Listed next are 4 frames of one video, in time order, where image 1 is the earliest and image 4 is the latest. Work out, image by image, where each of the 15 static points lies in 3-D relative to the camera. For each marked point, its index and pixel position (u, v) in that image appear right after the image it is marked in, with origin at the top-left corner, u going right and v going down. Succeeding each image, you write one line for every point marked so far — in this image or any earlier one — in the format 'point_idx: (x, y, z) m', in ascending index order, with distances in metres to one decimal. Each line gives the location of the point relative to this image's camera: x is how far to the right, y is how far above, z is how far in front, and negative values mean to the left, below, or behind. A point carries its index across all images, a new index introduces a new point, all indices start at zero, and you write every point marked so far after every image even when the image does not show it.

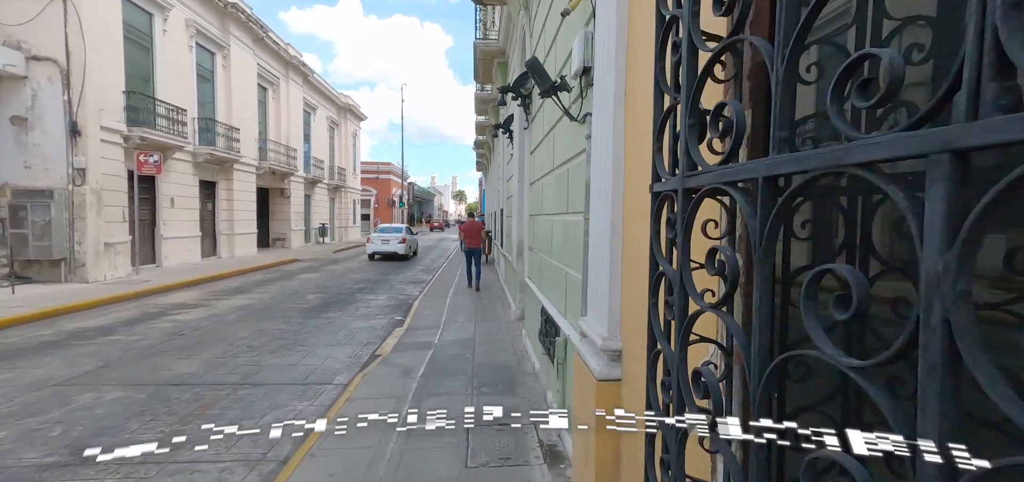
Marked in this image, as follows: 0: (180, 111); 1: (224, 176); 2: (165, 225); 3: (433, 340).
0: (-11.5, +4.5, +14.1) m
1: (-12.1, +2.7, +17.1) m
2: (-11.7, +0.6, +13.7) m
3: (-1.3, -1.6, +6.6) m
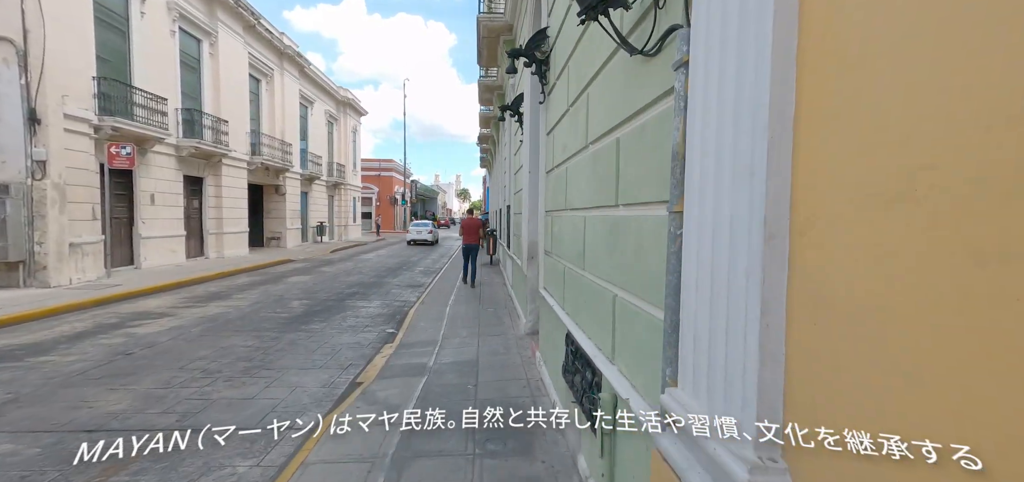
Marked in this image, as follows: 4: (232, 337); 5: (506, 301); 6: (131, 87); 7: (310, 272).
0: (-11.3, +4.5, +13.1) m
1: (-11.8, +2.7, +16.1) m
2: (-11.5, +0.6, +12.7) m
3: (-1.1, -1.6, +5.5) m
4: (-4.4, -1.5, +6.5) m
5: (-0.1, -1.3, +9.0) m
6: (-11.1, +4.5, +11.9) m
7: (-7.1, -1.1, +14.3) m
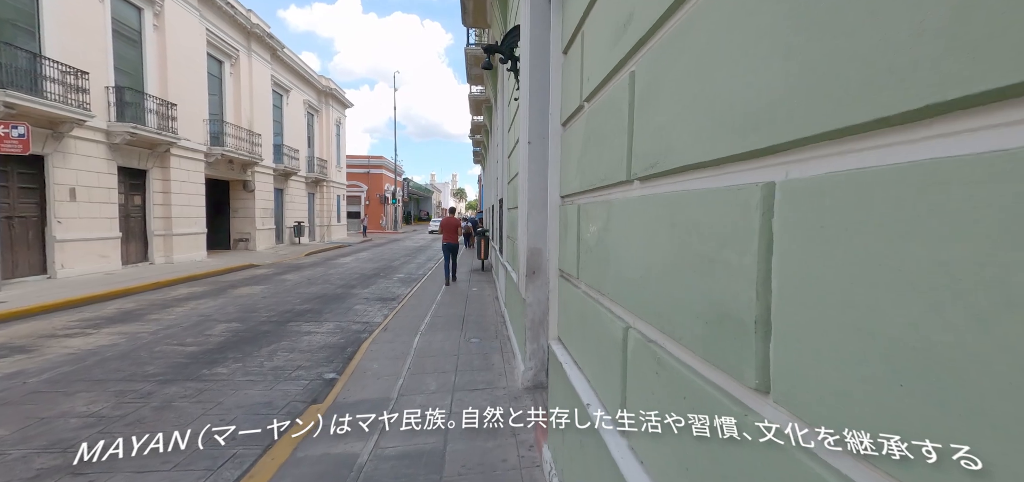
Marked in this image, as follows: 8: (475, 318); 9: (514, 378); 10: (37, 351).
0: (-11.5, +4.4, +10.8) m
1: (-12.0, +2.6, +13.8) m
2: (-11.6, +0.5, +10.4) m
3: (-1.2, -1.7, +3.3) m
4: (-4.5, -1.6, +4.3) m
5: (-0.2, -1.4, +6.8) m
6: (-11.2, +4.4, +9.6) m
7: (-7.2, -1.2, +12.0) m
8: (-0.7, -1.4, +7.4) m
9: (0.0, -1.6, +4.7) m
10: (-6.5, -1.5, +5.6) m
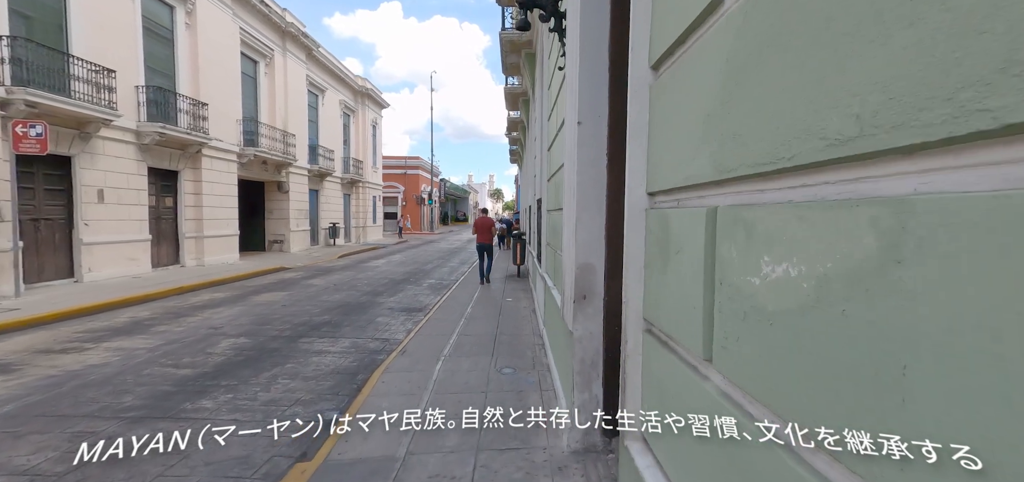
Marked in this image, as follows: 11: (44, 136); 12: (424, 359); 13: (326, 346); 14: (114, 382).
0: (-10.5, +4.4, +10.7) m
1: (-10.8, +2.6, +13.7) m
2: (-10.7, +0.4, +10.3) m
3: (-1.0, -1.8, +2.2) m
4: (-4.2, -1.7, +3.5) m
5: (+0.3, -1.5, +5.6) m
6: (-10.4, +4.3, +9.5) m
7: (-6.2, -1.3, +11.5) m
8: (-0.1, -1.5, +6.3) m
9: (+0.4, -1.7, +3.6) m
10: (-6.0, -1.6, +5.0) m
11: (-9.3, +2.1, +8.1) m
12: (-1.2, -1.6, +5.5) m
13: (-2.9, -1.6, +6.3) m
14: (-4.6, -1.6, +4.7) m
